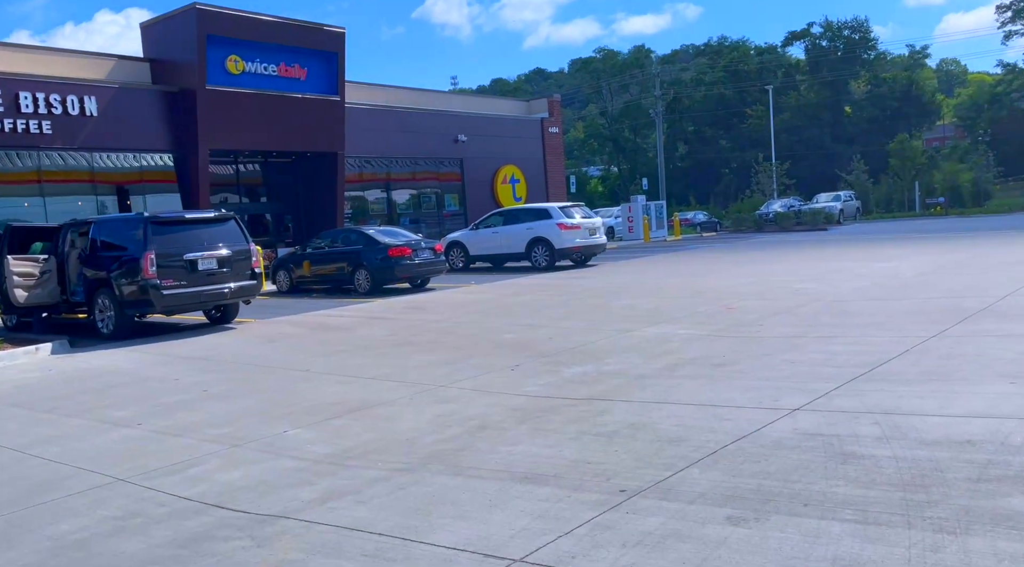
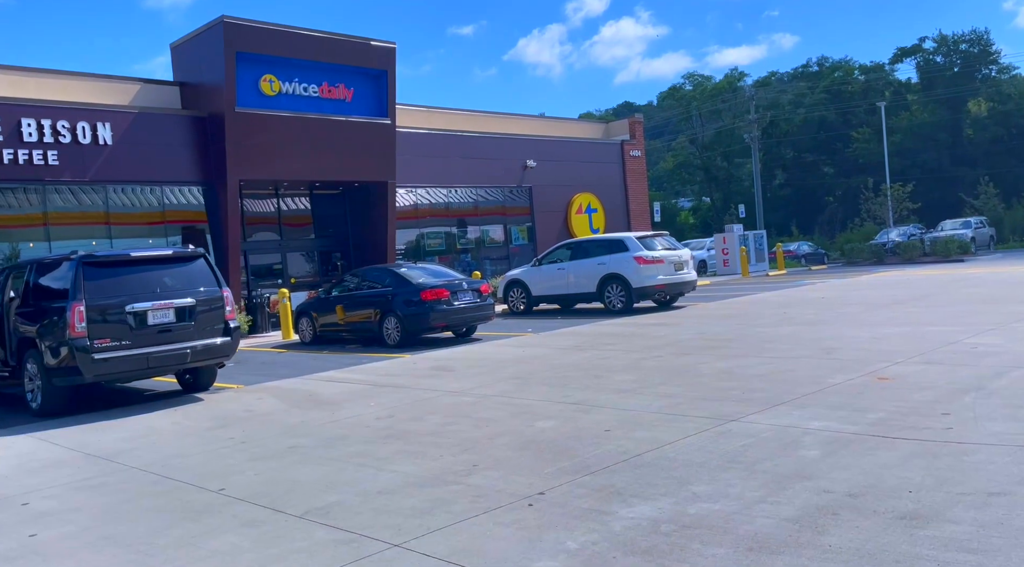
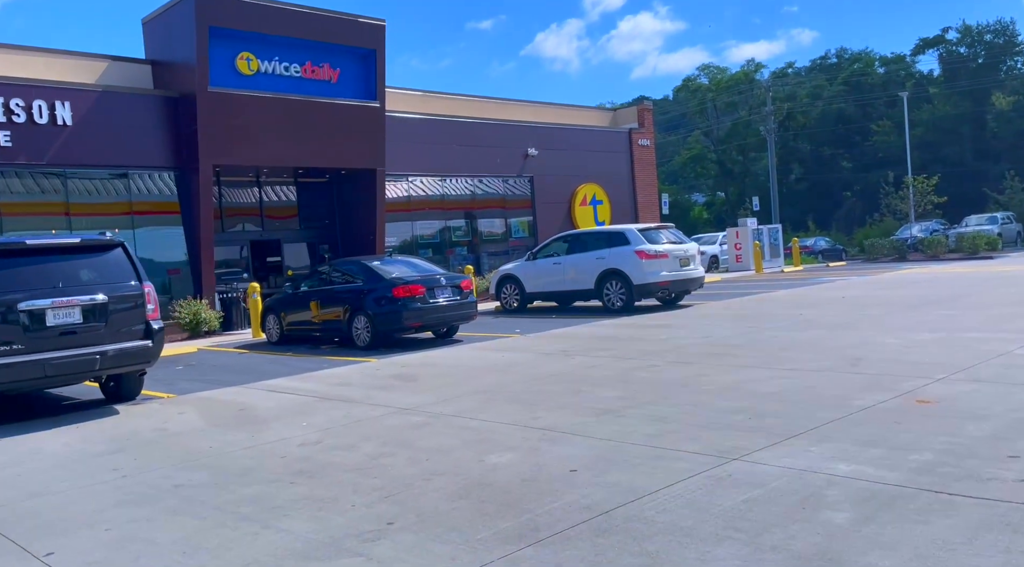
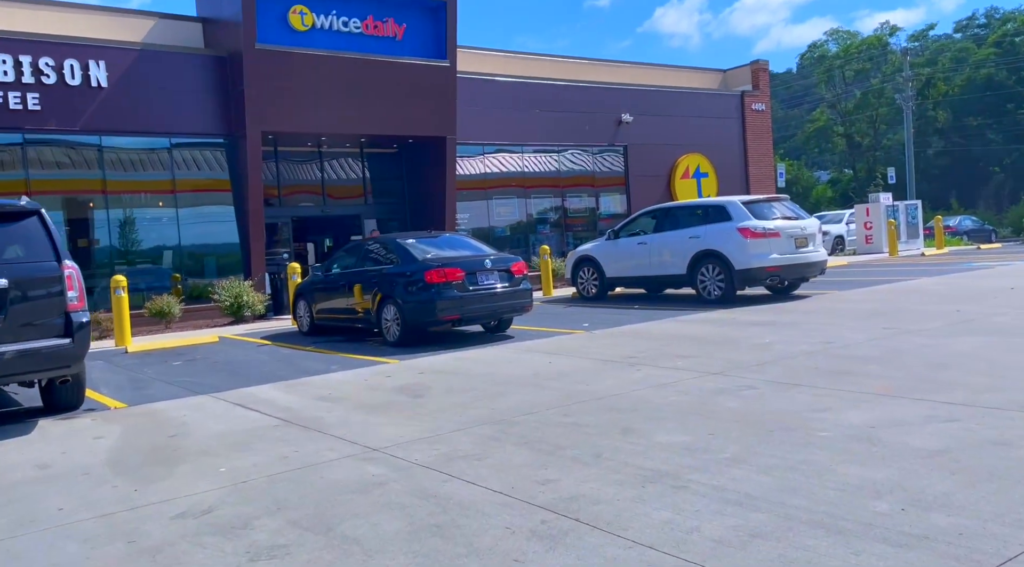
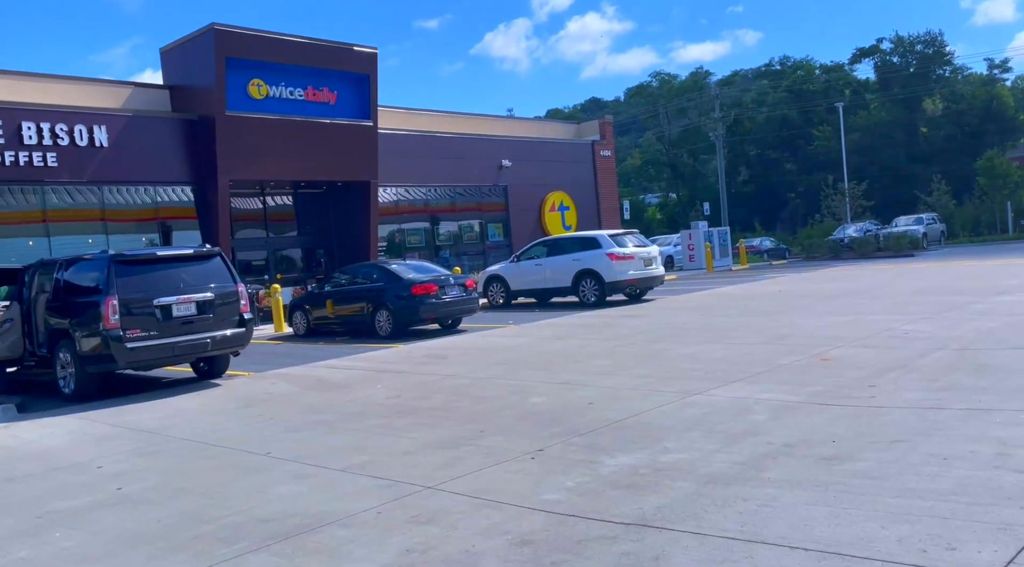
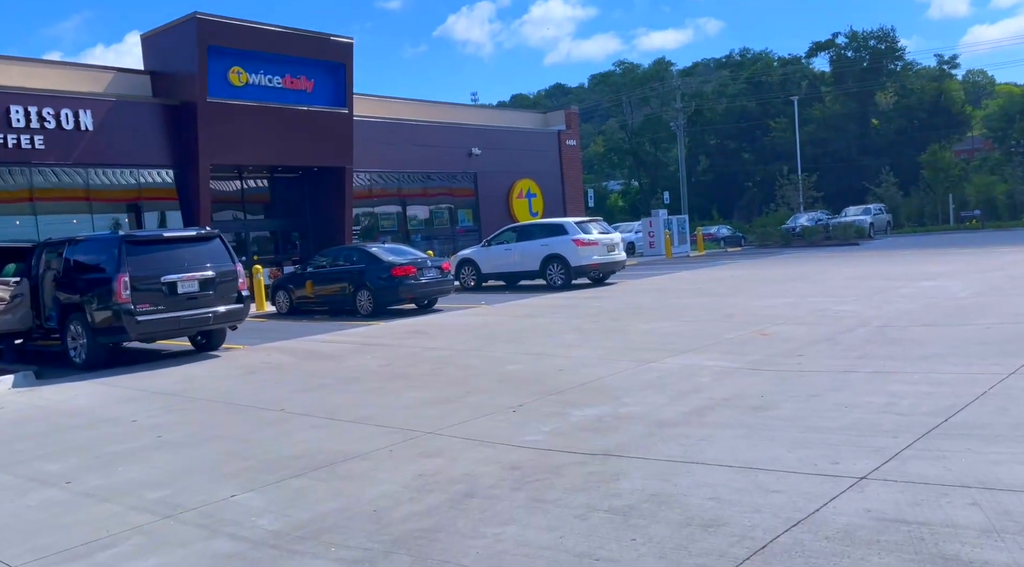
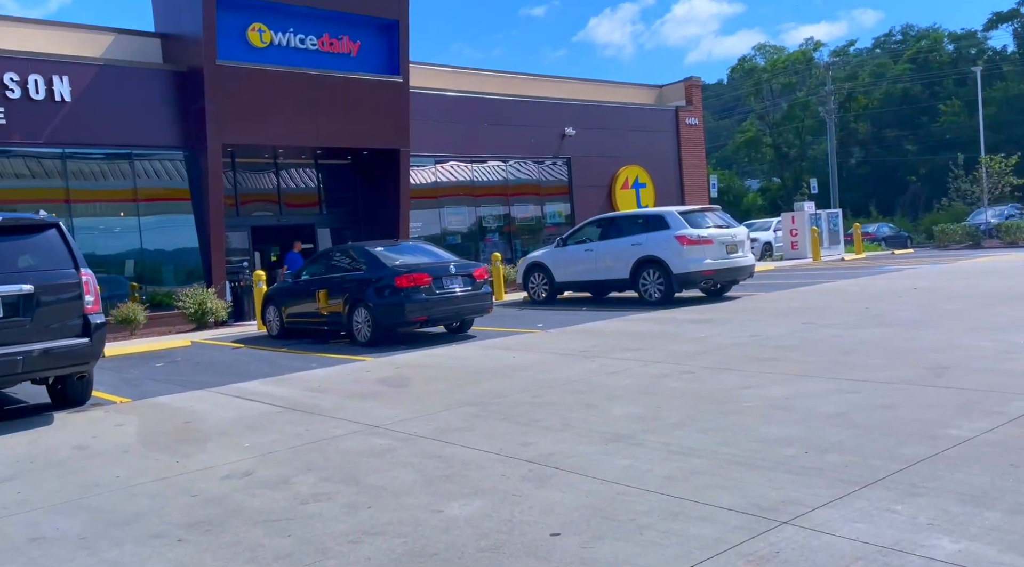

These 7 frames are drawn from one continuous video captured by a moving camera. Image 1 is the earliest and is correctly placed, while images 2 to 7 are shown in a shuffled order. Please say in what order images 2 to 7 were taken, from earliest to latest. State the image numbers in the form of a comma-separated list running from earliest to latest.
6, 5, 2, 3, 7, 4
